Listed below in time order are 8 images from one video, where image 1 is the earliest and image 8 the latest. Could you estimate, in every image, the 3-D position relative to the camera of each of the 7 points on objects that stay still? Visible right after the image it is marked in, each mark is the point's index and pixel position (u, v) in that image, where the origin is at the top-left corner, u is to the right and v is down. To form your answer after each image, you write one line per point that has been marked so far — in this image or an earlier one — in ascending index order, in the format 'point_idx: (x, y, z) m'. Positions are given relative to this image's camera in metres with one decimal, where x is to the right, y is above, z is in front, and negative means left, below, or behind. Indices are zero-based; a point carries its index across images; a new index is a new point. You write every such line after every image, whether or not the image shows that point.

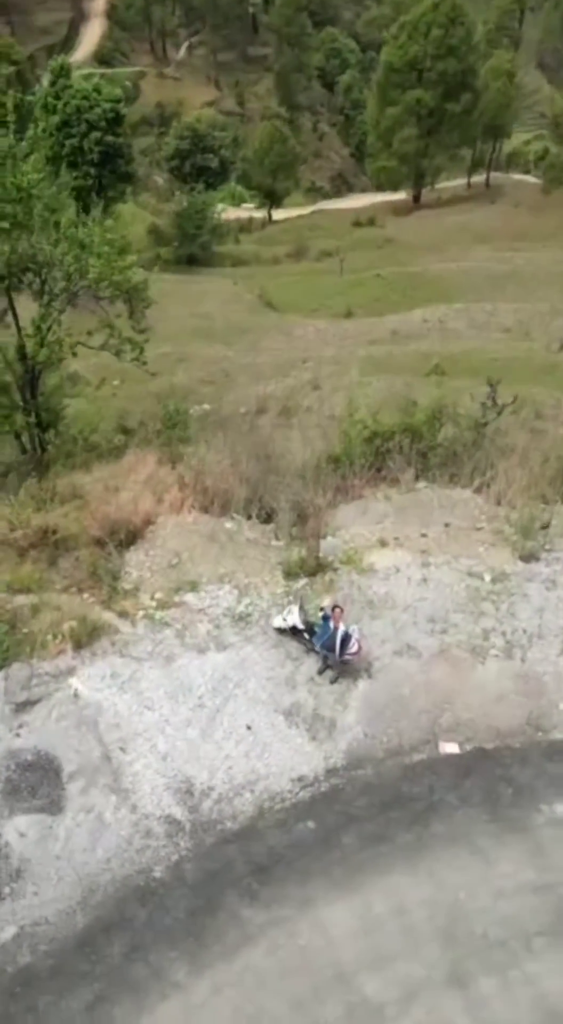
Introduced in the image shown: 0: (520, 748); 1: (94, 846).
0: (+3.6, -3.5, +12.2) m
1: (-2.5, -4.2, +10.7) m
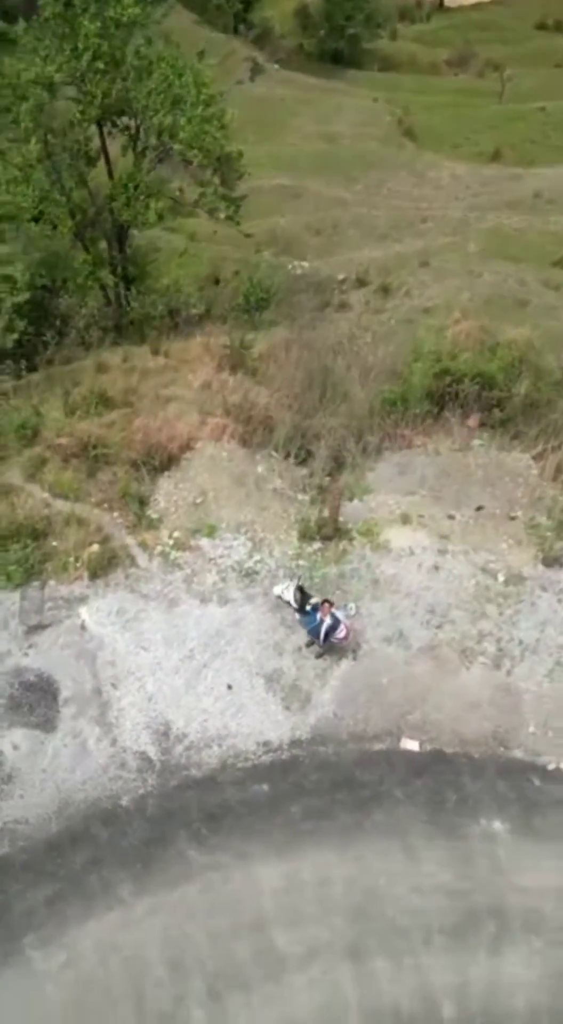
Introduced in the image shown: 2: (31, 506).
0: (+3.1, -3.8, +12.8) m
1: (-3.1, -3.7, +12.4) m
2: (-4.5, +0.1, +14.6) m
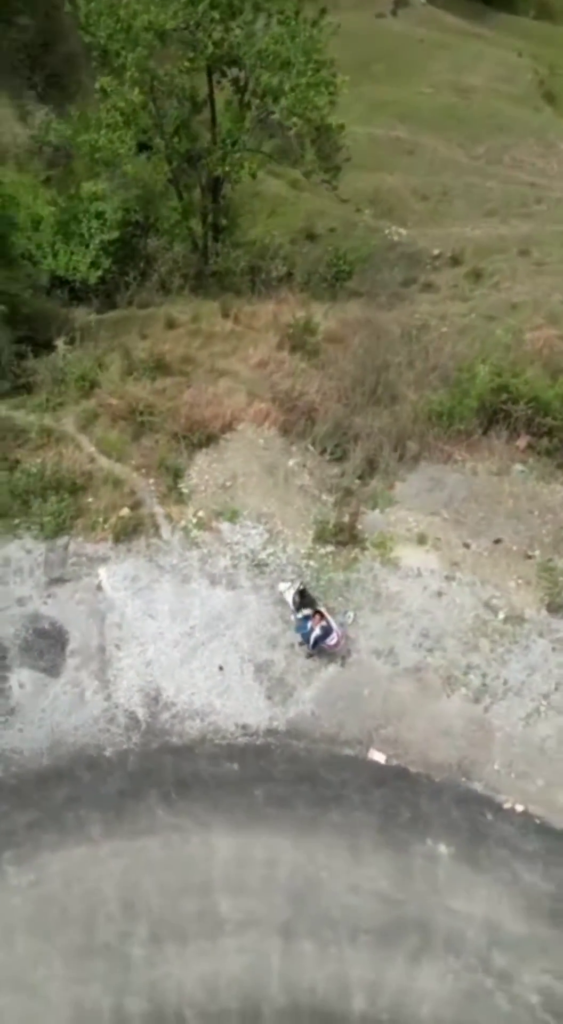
0: (+2.6, -4.4, +13.4) m
1: (-3.5, -3.3, +13.6) m
2: (-4.0, +0.9, +15.5) m
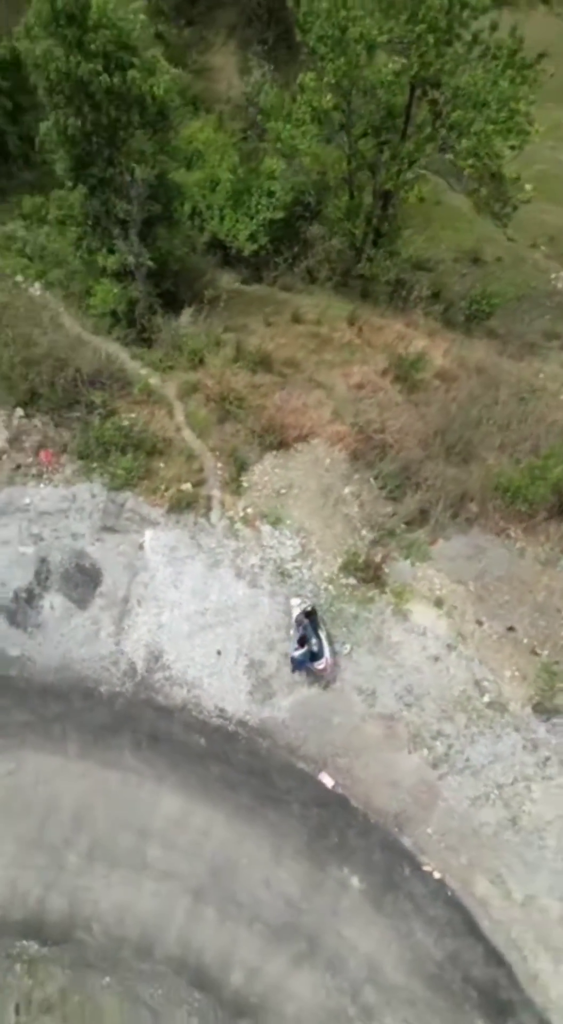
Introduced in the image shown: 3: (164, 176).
0: (+1.6, -5.5, +14.4) m
1: (-3.7, -2.4, +15.4) m
2: (-2.5, +1.8, +16.9) m
3: (-2.6, +7.2, +17.8) m
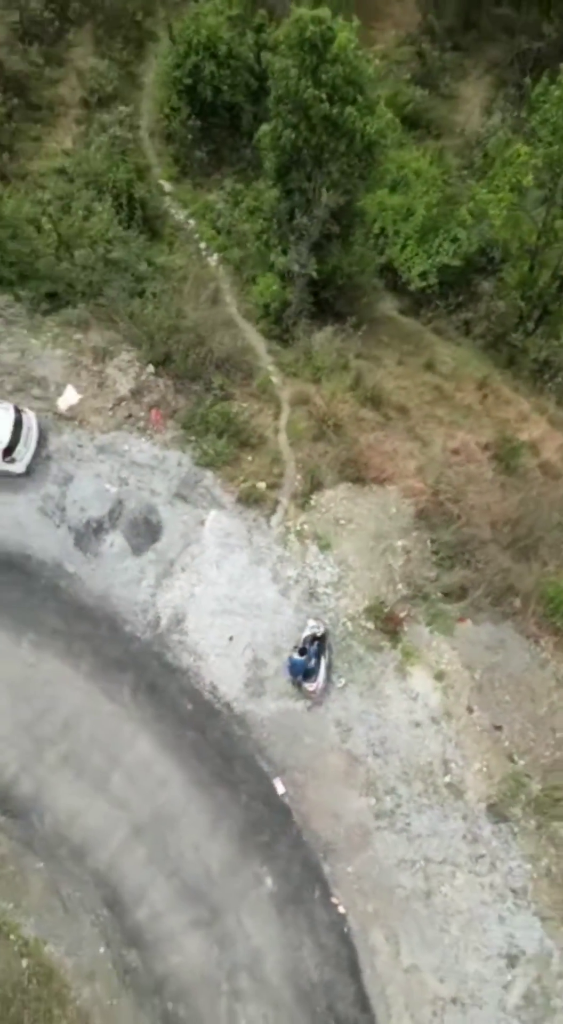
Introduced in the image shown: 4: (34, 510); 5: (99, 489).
0: (+0.4, -6.3, +15.6) m
1: (-3.3, -1.5, +17.2) m
2: (-0.4, +2.0, +18.3) m
3: (+1.6, +7.0, +18.8) m
4: (-5.3, +0.1, +17.6) m
5: (-4.0, +0.5, +17.7) m
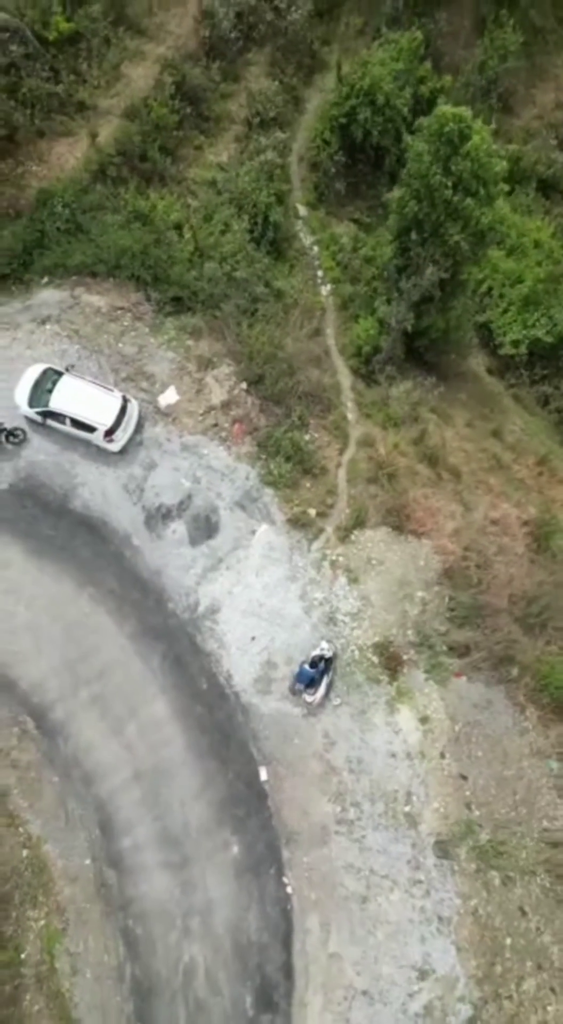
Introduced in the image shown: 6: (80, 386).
0: (-0.3, -6.9, +18.0) m
1: (-2.5, -1.3, +19.8) m
2: (+1.2, +1.4, +20.3) m
3: (+4.3, +5.9, +20.3) m
4: (-4.0, +0.7, +20.2) m
5: (-2.7, +0.8, +20.2) m
6: (-4.8, +2.9, +19.7) m
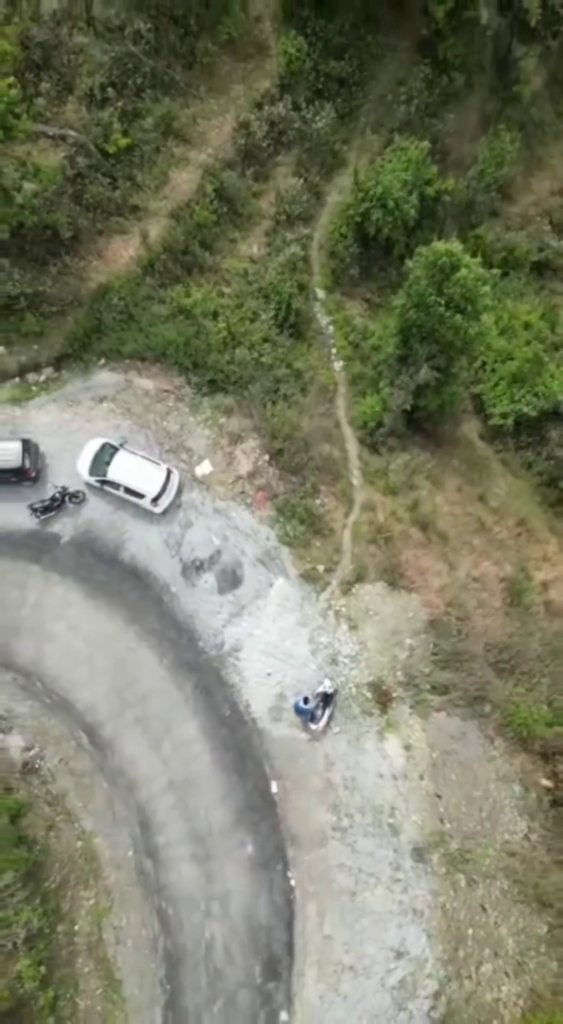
0: (-0.1, -8.5, +22.0) m
1: (-2.2, -2.9, +23.7) m
2: (+1.6, -0.2, +24.0) m
3: (+4.9, +4.2, +23.9) m
4: (-3.6, -0.8, +24.2) m
5: (-2.2, -0.8, +24.1) m
6: (-4.4, +1.4, +23.7) m
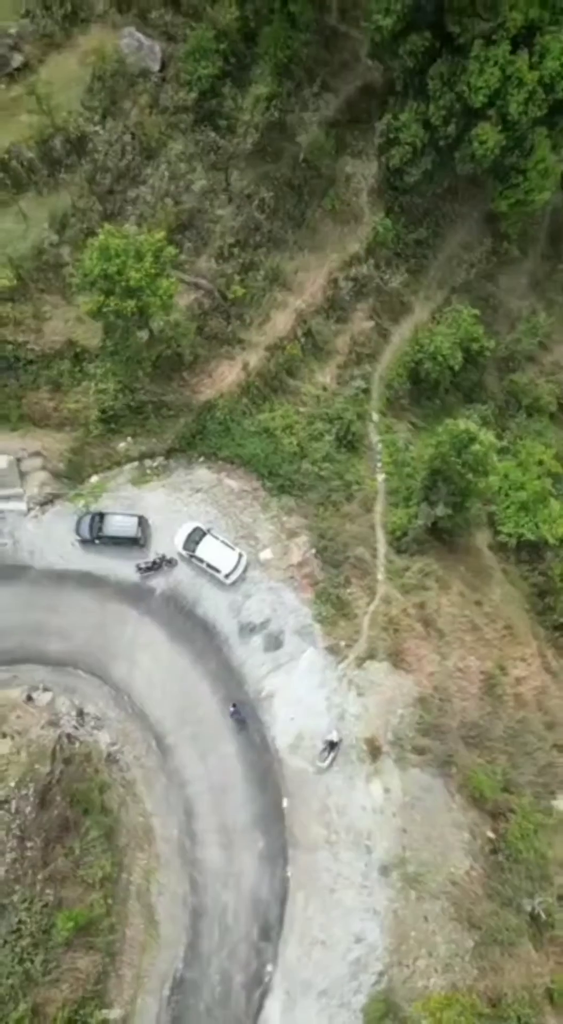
0: (+0.1, -11.7, +29.8) m
1: (-1.1, -5.9, +31.6) m
2: (+3.0, -3.7, +31.4) m
3: (+6.7, +0.3, +30.7) m
4: (-2.2, -3.6, +32.2) m
5: (-0.8, -3.7, +31.9) m
6: (-2.7, -1.3, +31.6) m
